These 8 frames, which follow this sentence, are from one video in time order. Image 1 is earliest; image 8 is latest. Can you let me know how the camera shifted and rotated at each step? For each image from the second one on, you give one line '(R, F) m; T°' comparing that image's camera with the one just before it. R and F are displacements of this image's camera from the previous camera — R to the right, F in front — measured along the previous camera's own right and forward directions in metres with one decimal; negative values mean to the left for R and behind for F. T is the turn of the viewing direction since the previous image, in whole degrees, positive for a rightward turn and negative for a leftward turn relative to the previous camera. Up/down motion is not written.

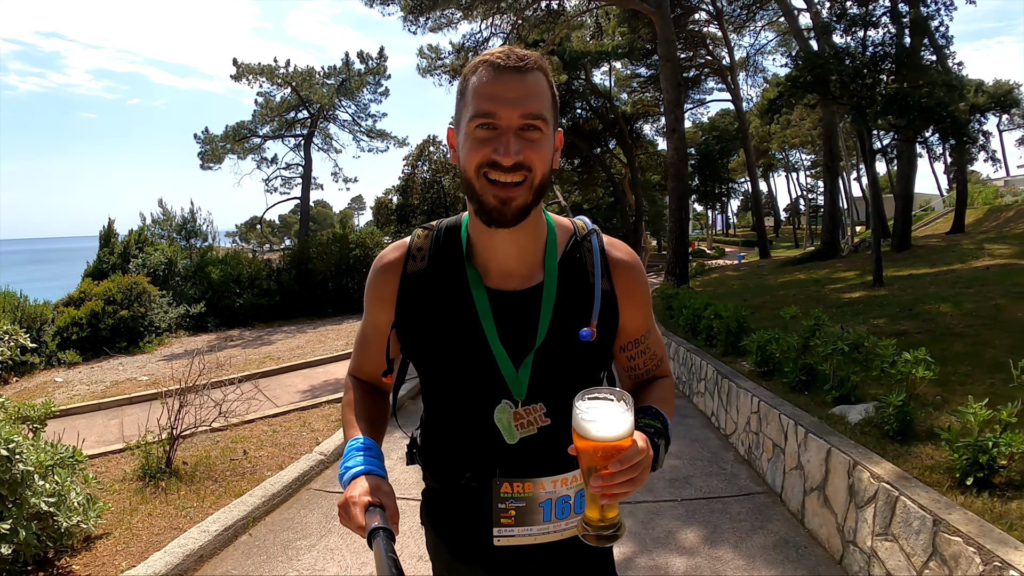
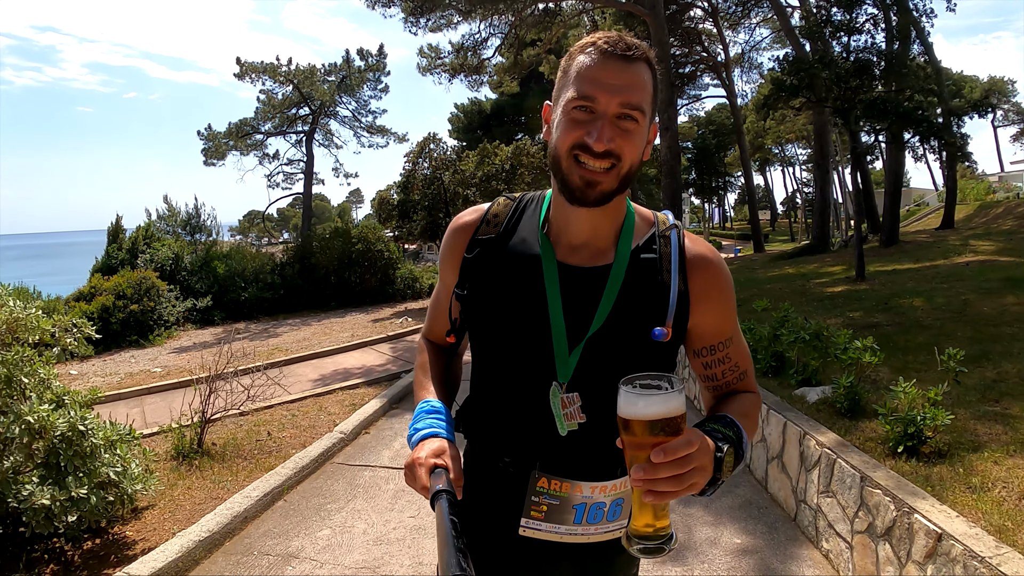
(0.0, -0.5) m; 0°
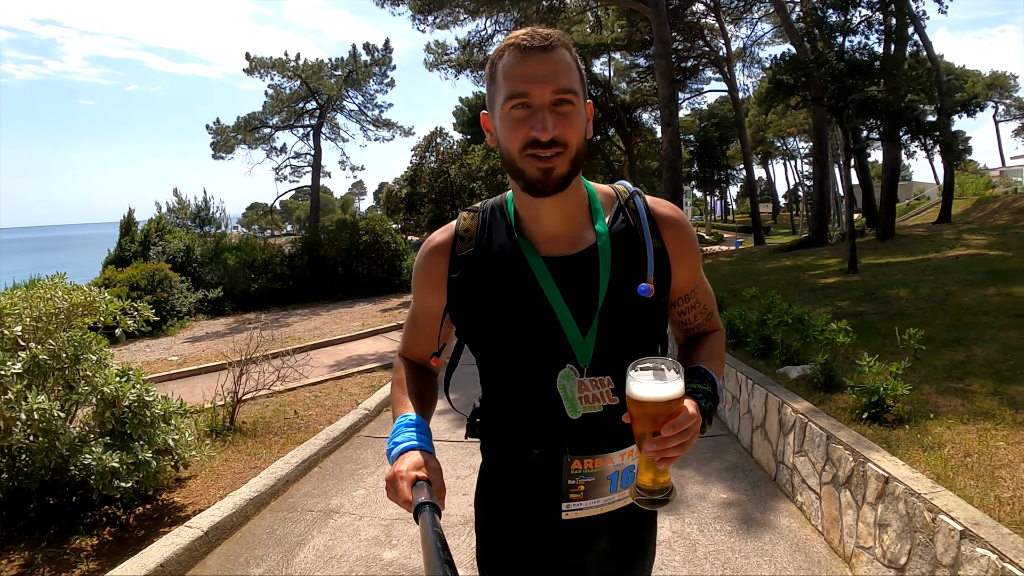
(-0.1, -0.5) m; 0°
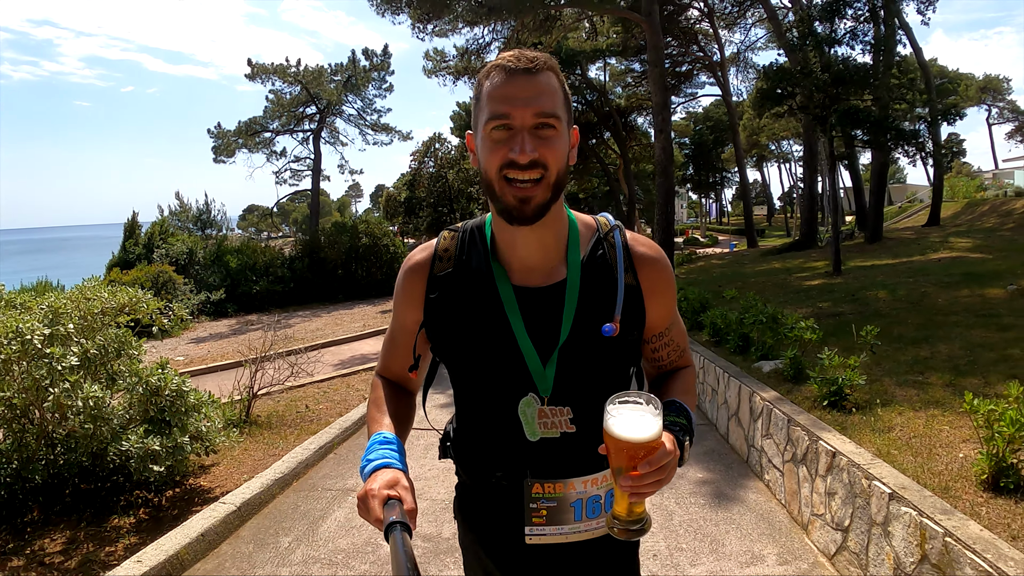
(0.0, -0.4) m; 0°
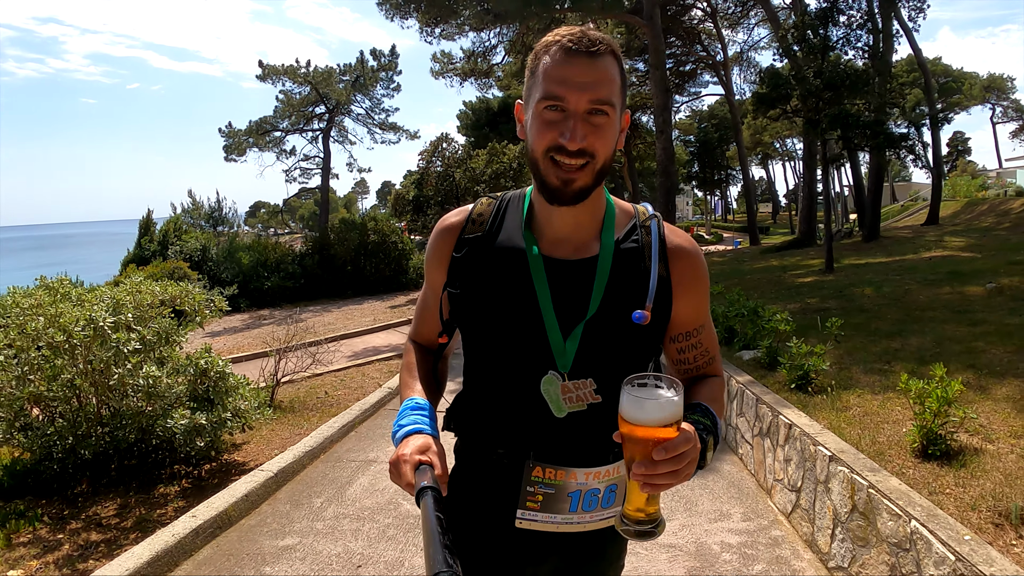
(0.0, -0.5) m; 0°
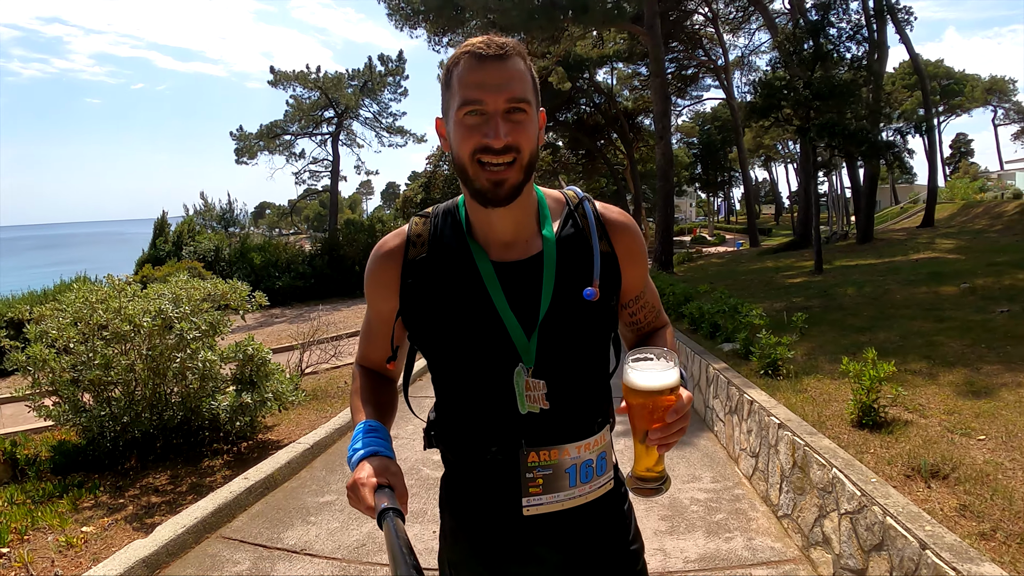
(0.0, -0.7) m; 0°
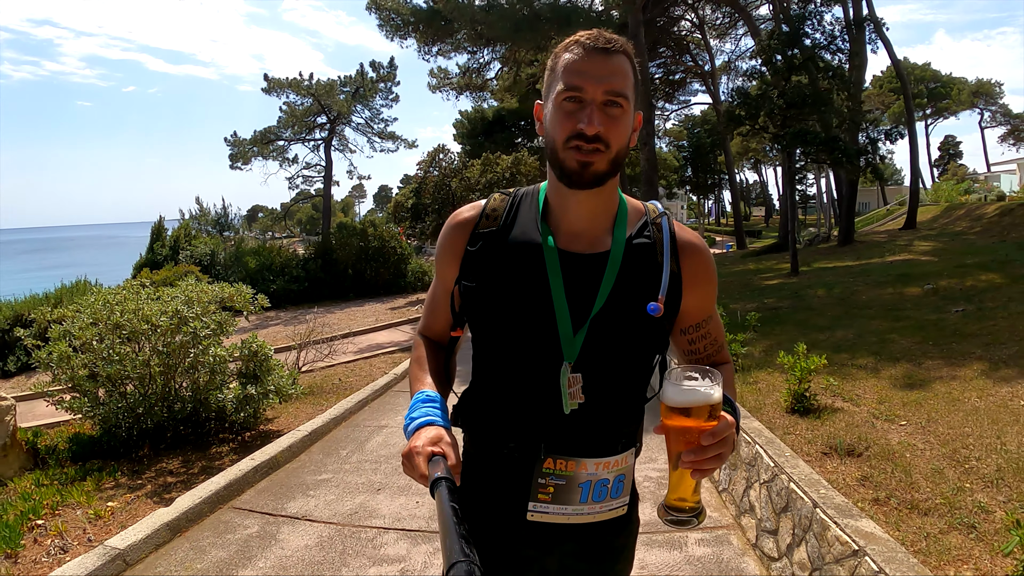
(+0.1, -0.5) m; +1°
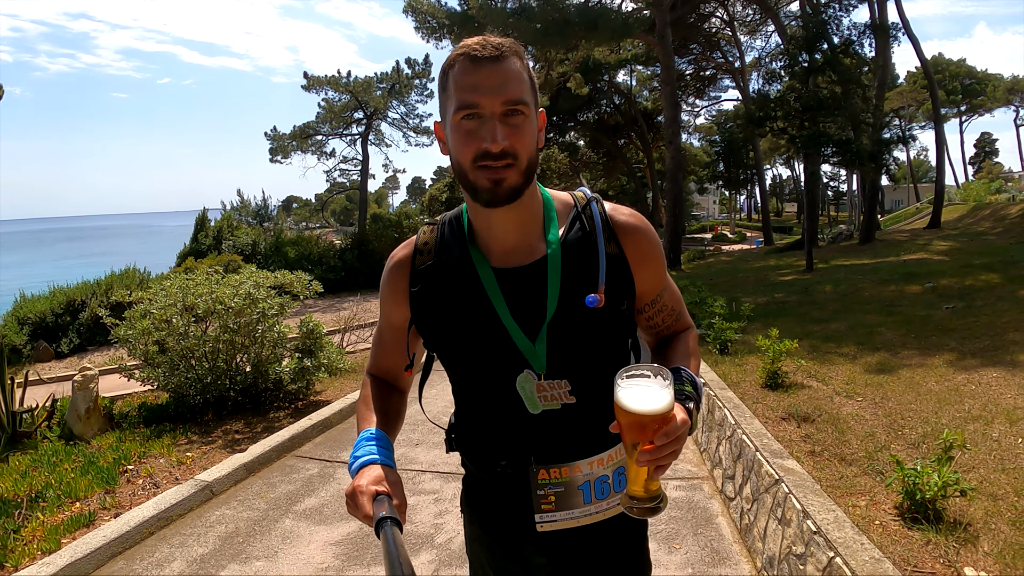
(+0.1, -0.8) m; -3°
